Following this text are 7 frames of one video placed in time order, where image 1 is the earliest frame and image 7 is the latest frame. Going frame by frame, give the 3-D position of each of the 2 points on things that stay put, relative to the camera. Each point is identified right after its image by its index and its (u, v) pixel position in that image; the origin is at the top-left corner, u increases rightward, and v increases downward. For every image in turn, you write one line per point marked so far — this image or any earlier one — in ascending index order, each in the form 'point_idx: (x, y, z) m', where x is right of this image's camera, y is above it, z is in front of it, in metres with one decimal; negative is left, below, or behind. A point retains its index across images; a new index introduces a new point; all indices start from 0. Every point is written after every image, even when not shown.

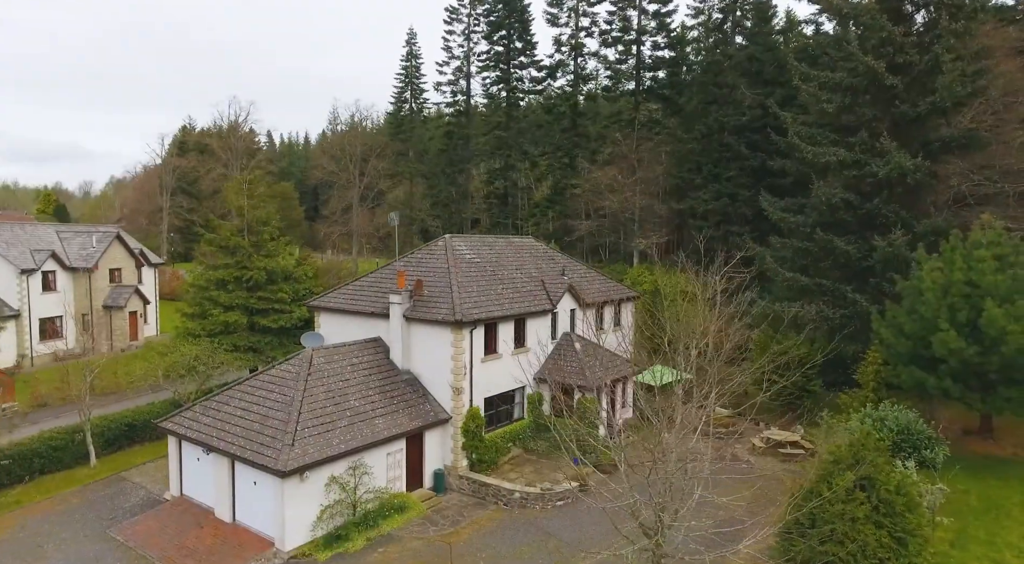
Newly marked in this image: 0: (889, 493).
0: (+7.6, -4.2, +13.6) m
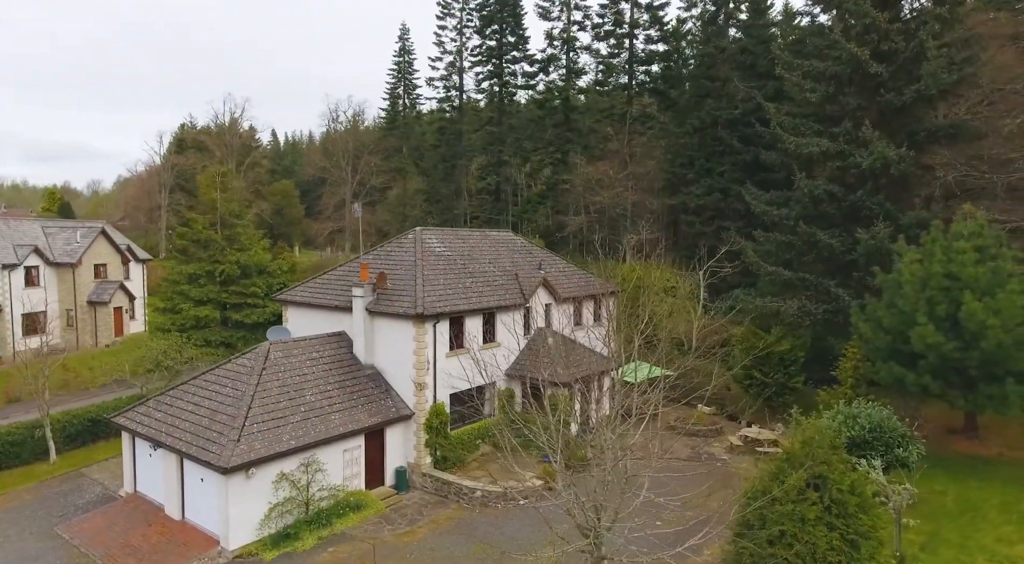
0: (+6.3, -4.0, +12.9) m
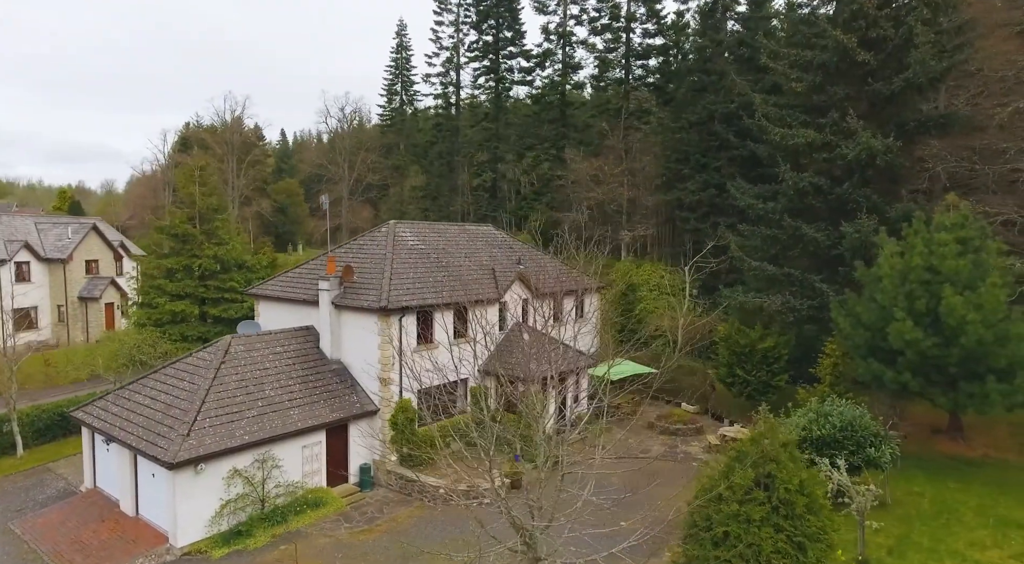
0: (+5.1, -3.8, +12.3) m
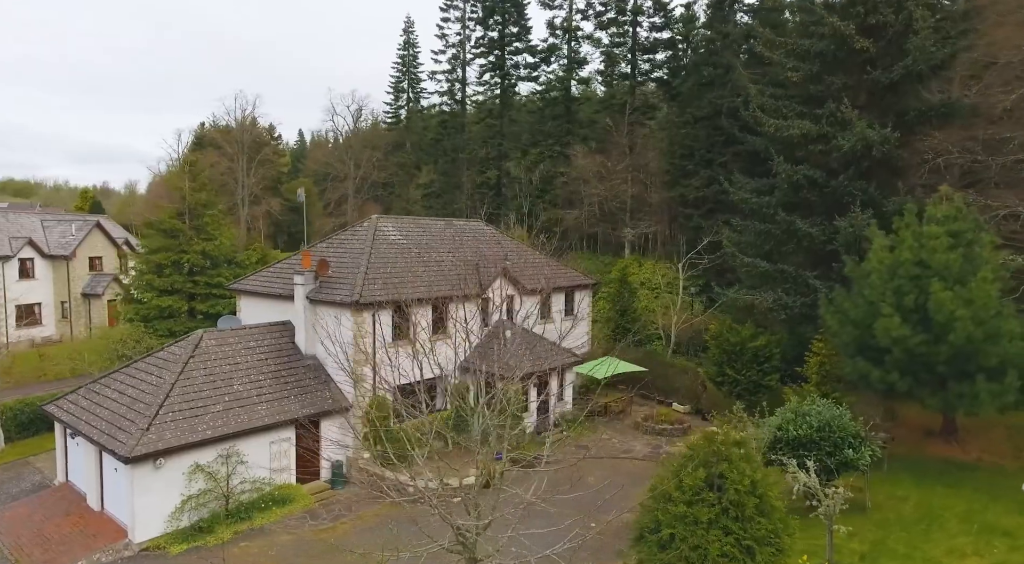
0: (+4.0, -3.6, +11.6) m
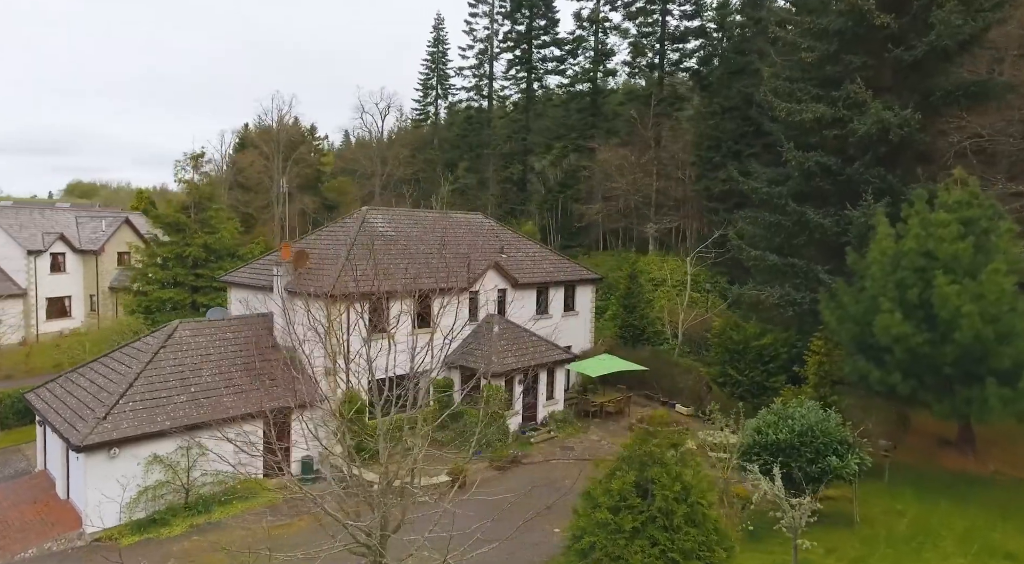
0: (+2.5, -3.4, +10.5) m
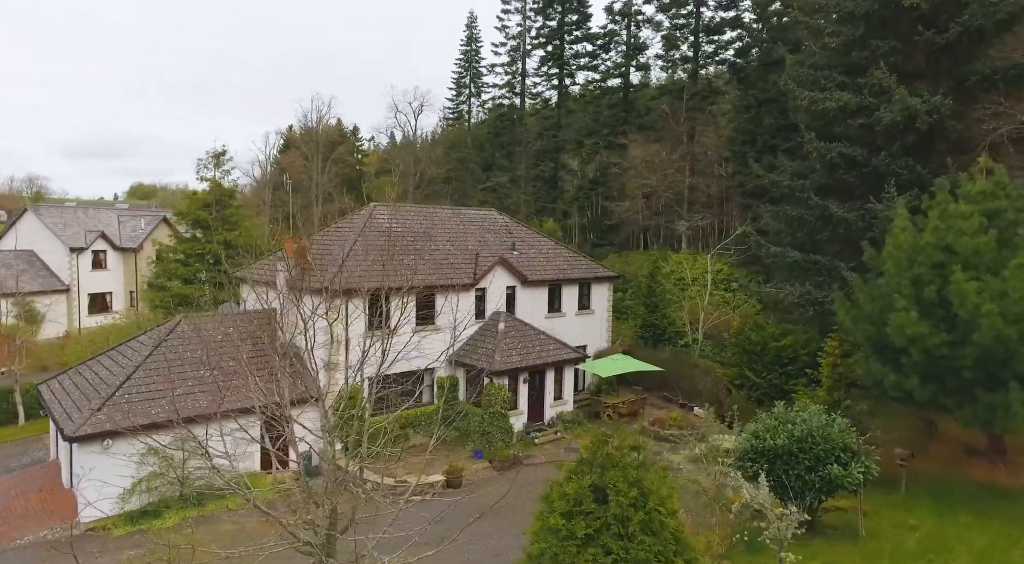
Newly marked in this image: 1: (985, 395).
0: (+1.7, -3.3, +9.8) m
1: (+10.4, -2.5, +14.9) m
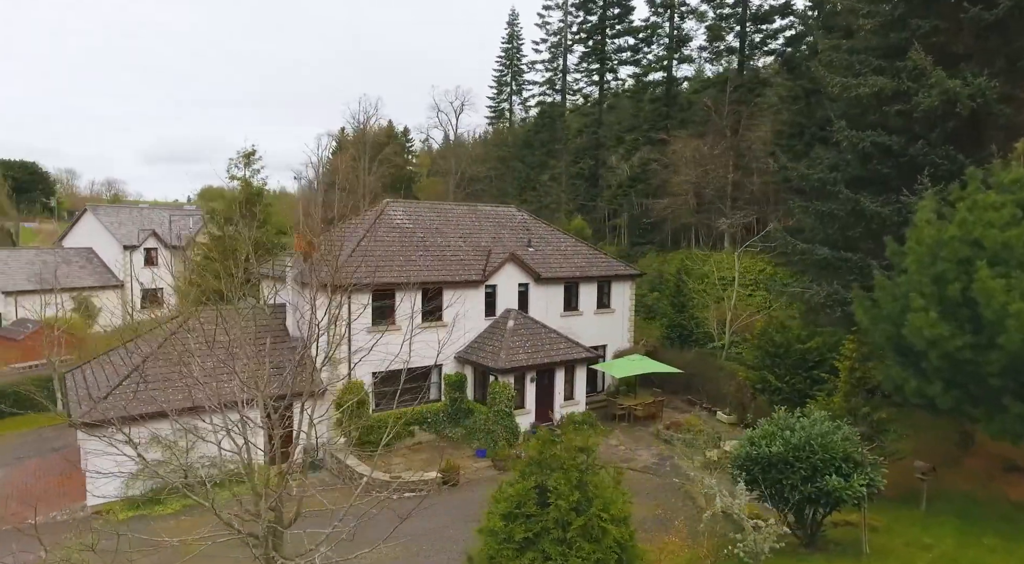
0: (+0.8, -3.2, +9.2) m
1: (+10.0, -2.4, +13.5) m
